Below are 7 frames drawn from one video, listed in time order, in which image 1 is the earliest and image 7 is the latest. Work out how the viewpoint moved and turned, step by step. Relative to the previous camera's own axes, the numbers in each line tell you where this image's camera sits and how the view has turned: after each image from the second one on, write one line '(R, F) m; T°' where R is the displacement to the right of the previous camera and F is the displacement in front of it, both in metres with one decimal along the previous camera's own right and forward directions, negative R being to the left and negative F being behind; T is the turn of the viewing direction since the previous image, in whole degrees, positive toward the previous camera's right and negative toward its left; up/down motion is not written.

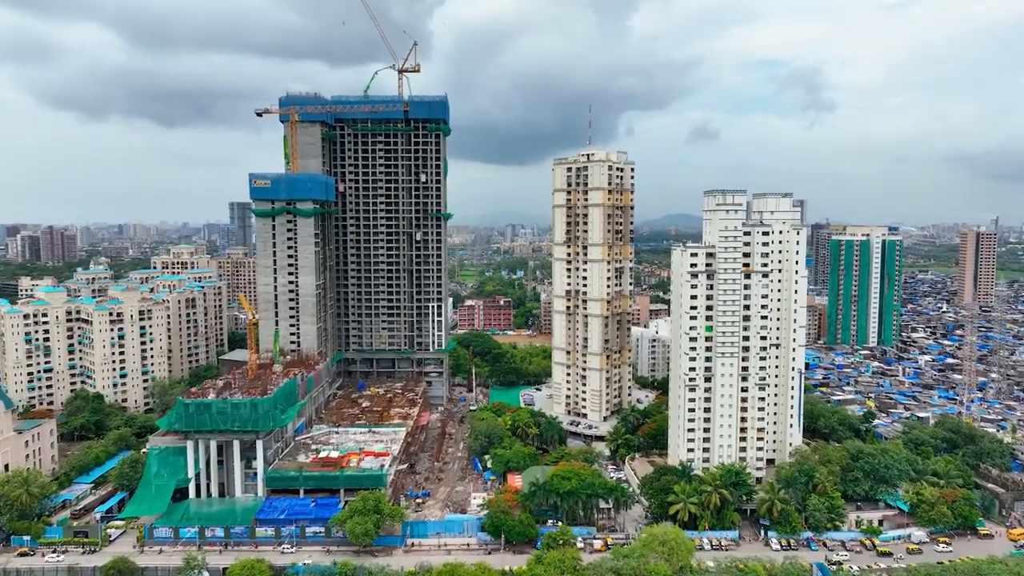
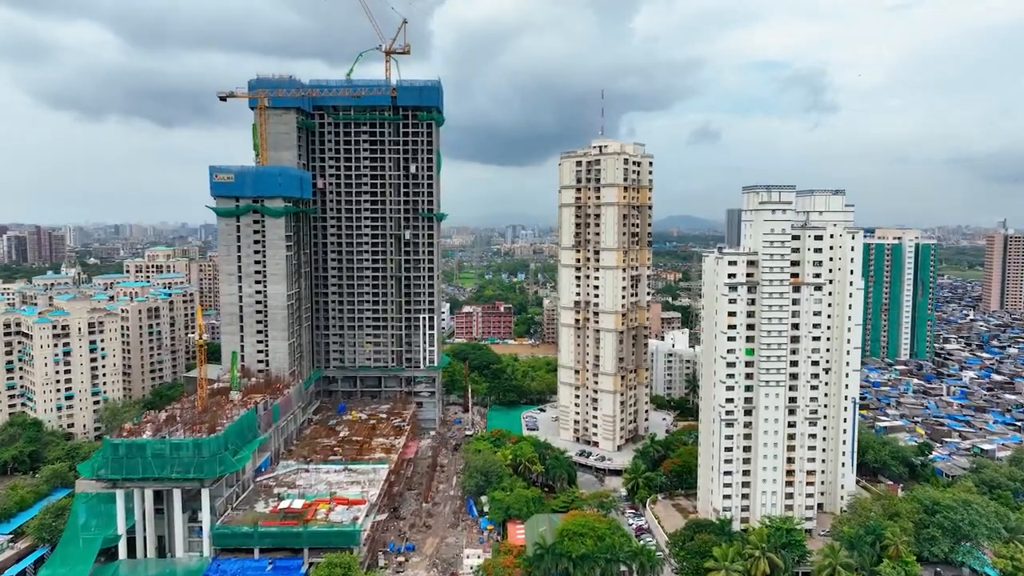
(-0.1, +10.0) m; 0°
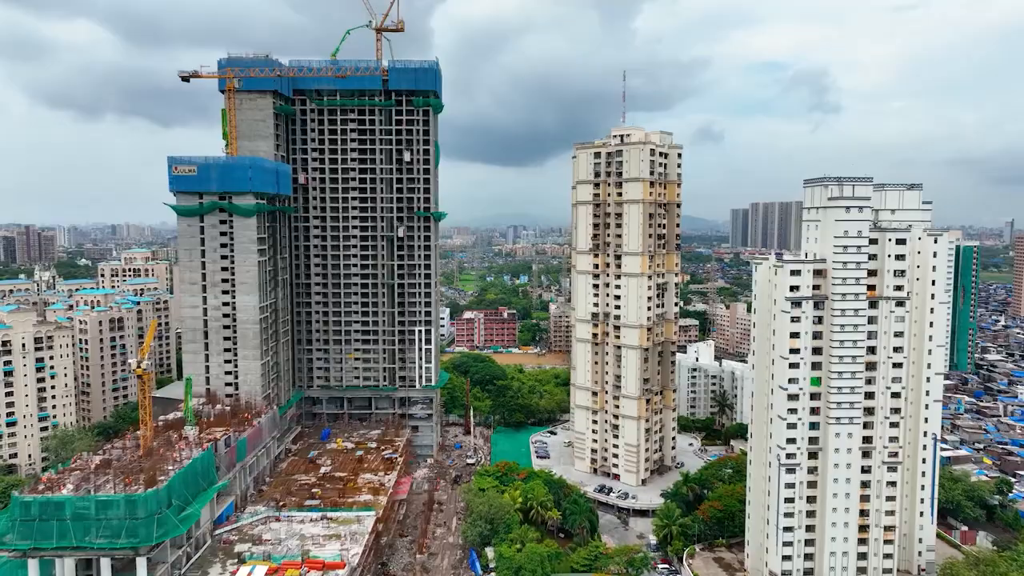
(-0.5, +9.2) m; 0°
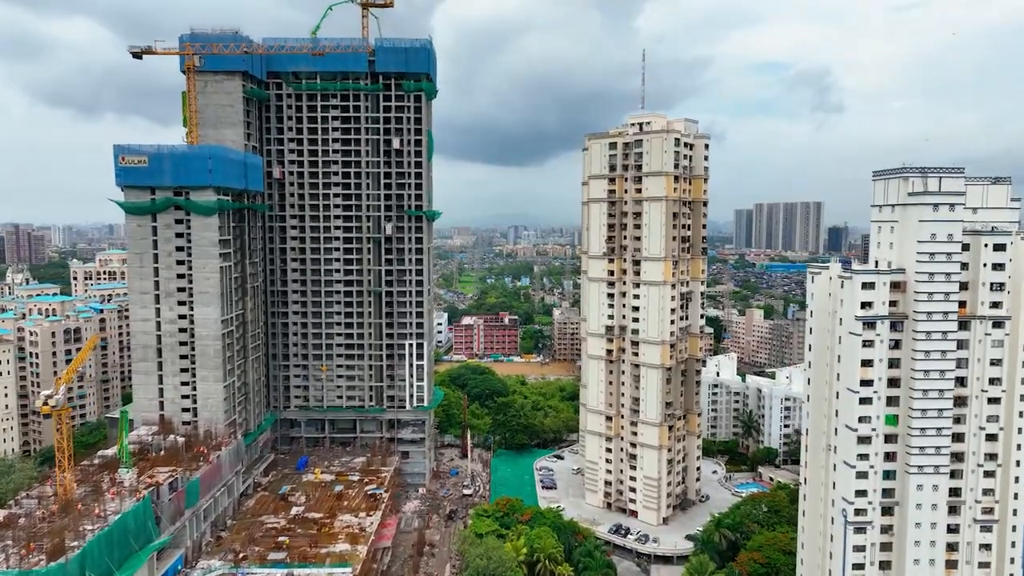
(-0.1, +7.9) m; 0°
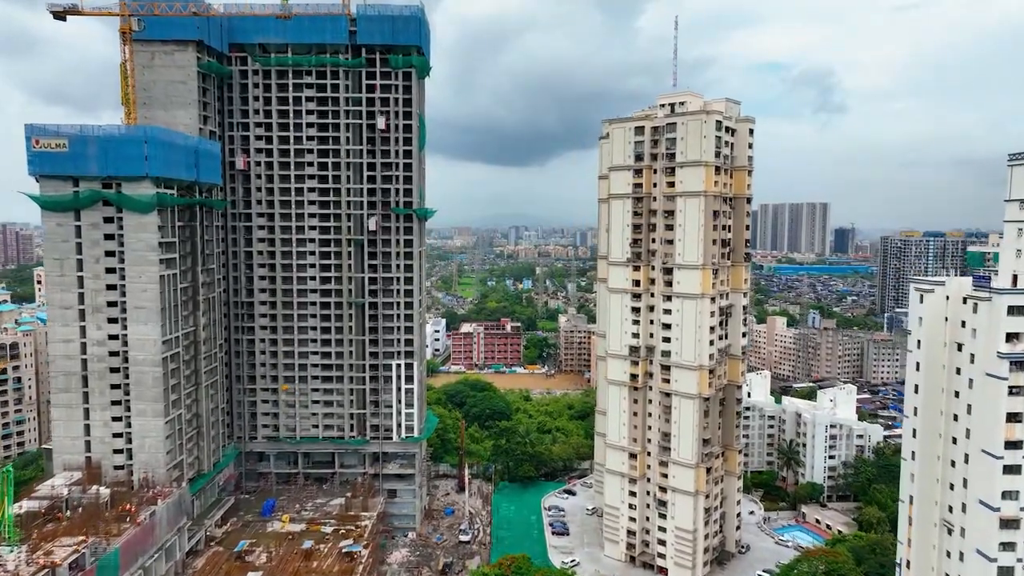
(-0.3, +9.0) m; 0°
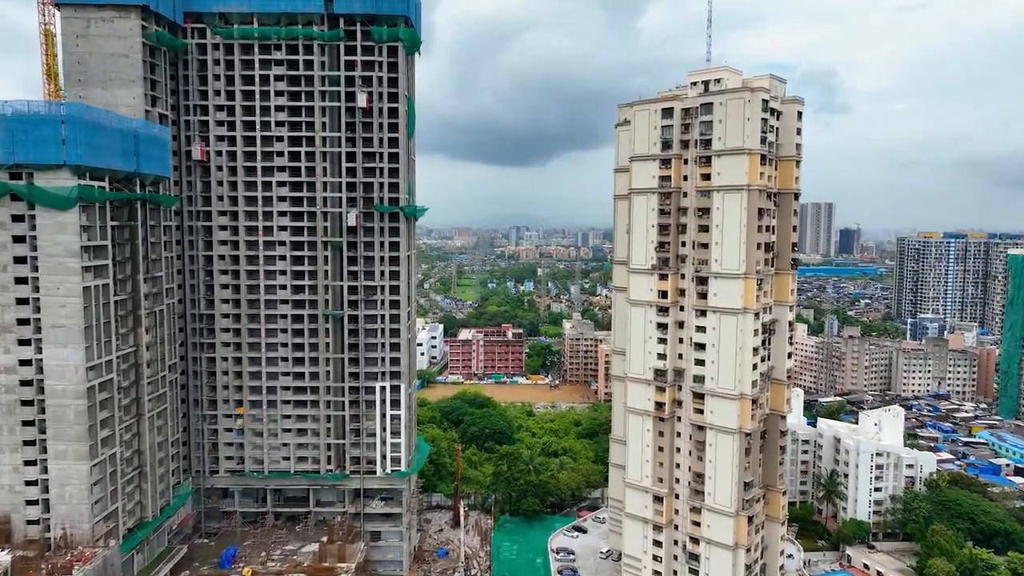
(-0.1, +7.3) m; 0°
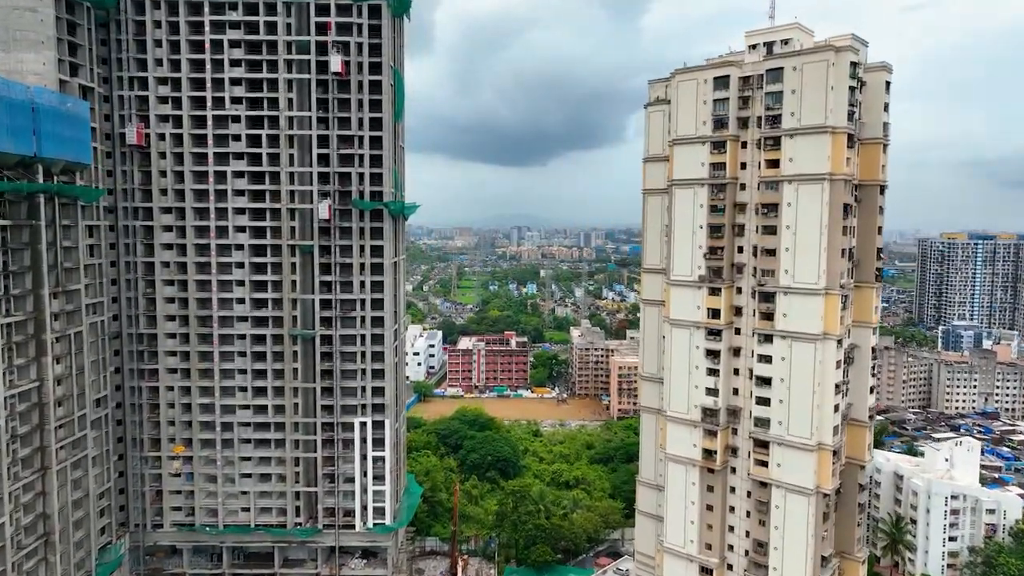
(-0.3, +8.2) m; 0°
